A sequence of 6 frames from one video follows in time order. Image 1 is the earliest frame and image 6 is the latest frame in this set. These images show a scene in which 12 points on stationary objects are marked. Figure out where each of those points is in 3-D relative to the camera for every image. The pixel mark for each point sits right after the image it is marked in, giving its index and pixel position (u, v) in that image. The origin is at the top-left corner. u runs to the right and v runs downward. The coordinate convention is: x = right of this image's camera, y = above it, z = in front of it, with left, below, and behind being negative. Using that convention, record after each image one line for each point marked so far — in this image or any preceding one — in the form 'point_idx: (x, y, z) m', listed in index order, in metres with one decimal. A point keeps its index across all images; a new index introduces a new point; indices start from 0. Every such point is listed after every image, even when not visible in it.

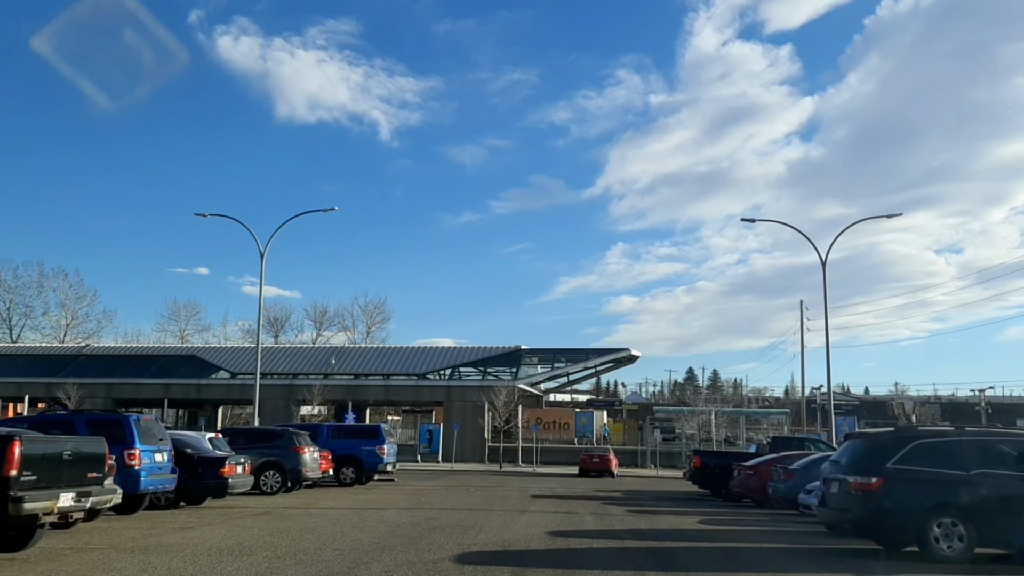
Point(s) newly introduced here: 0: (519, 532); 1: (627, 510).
0: (+0.1, -3.5, +13.4) m
1: (+2.3, -4.3, +18.6) m
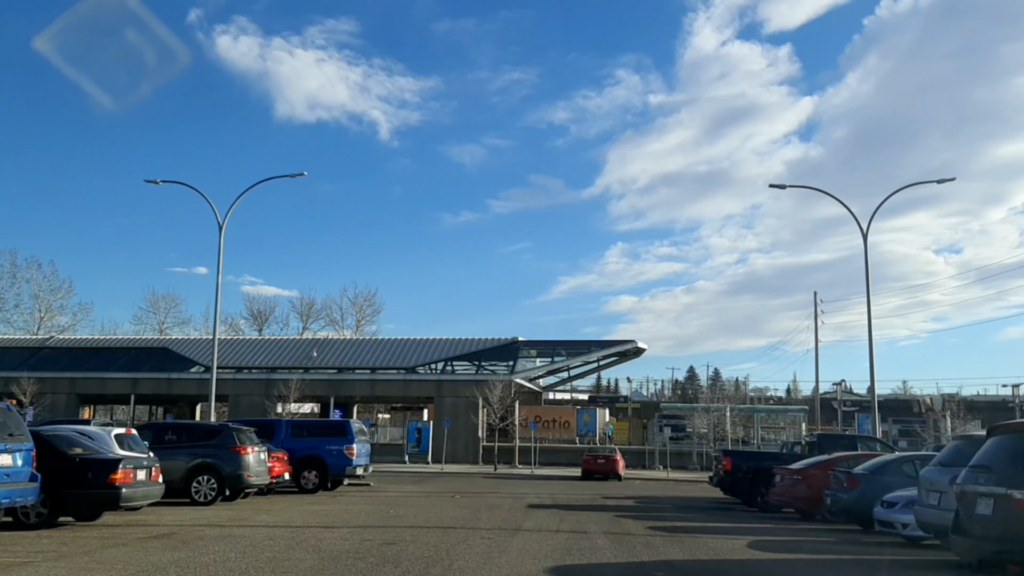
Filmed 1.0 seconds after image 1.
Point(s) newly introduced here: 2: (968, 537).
0: (-0.1, -2.8, +9.5) m
1: (+2.1, -3.7, +14.7) m
2: (+3.8, -2.1, +8.0) m
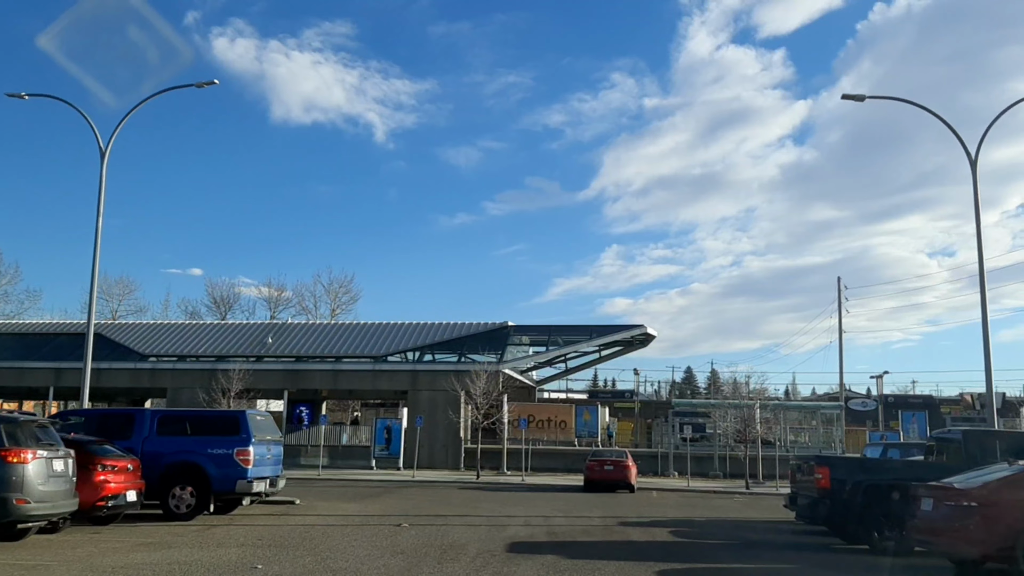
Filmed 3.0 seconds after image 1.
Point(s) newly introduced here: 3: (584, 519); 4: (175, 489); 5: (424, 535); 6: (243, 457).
0: (-0.4, -1.6, +2.3) m
1: (+1.8, -2.5, +7.5) m
2: (+3.5, -0.9, +0.9) m
3: (+1.3, -4.1, +17.0) m
4: (-5.0, -3.0, +14.1) m
5: (-1.2, -3.4, +13.1) m
6: (-4.0, -2.5, +14.3) m
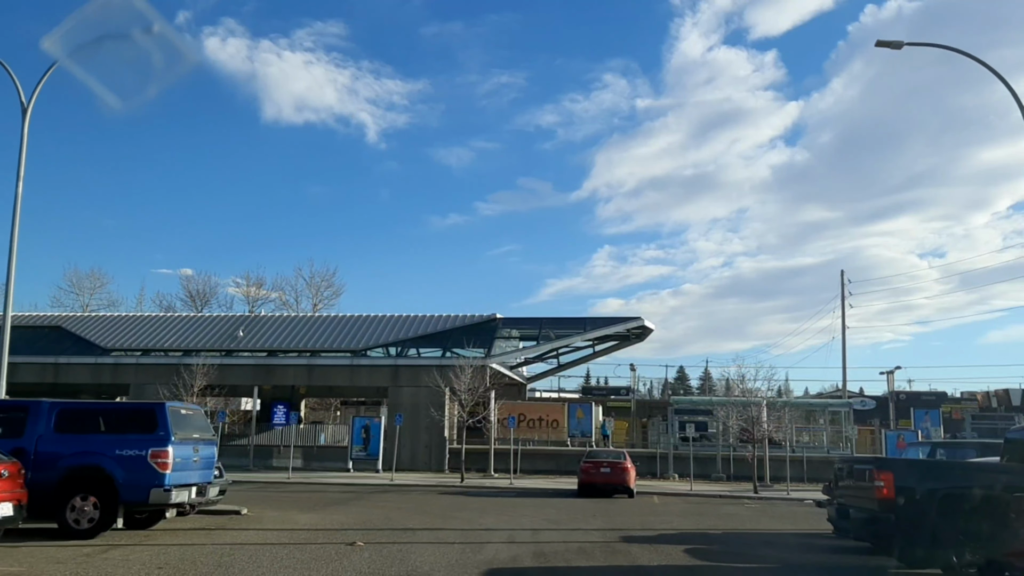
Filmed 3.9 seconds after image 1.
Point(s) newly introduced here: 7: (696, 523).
0: (-0.5, -1.2, -0.3) m
1: (+1.6, -2.1, +4.9) m
2: (+3.4, -0.5, -1.7) m
3: (+1.0, -3.7, +14.3) m
4: (-5.3, -2.5, +11.4) m
5: (-1.5, -2.9, +10.4) m
6: (-4.3, -2.1, +11.6) m
7: (+3.4, -4.3, +17.5) m
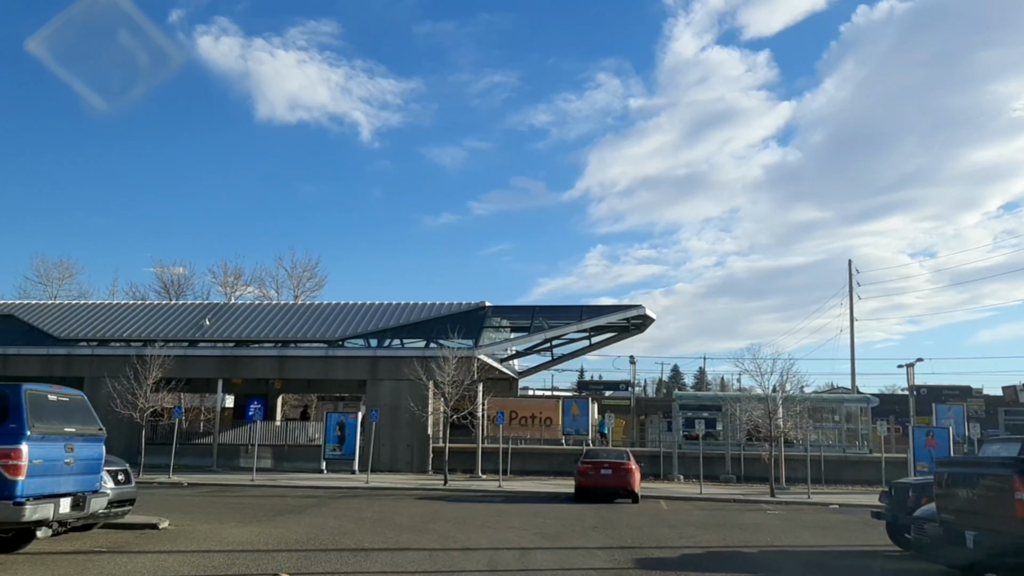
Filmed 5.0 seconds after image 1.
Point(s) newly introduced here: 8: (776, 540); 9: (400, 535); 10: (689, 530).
0: (-0.6, -0.6, -3.4) m
1: (+1.5, -1.5, +1.8) m
2: (+3.3, +0.1, -4.8) m
3: (+0.8, -3.1, +11.2) m
4: (-5.4, -2.0, +8.3) m
5: (-1.6, -2.4, +7.3) m
6: (-4.5, -1.5, +8.5) m
7: (+3.1, -3.8, +14.5) m
8: (+4.0, -3.8, +14.5) m
9: (-1.6, -3.5, +13.5) m
10: (+2.9, -3.9, +15.6) m
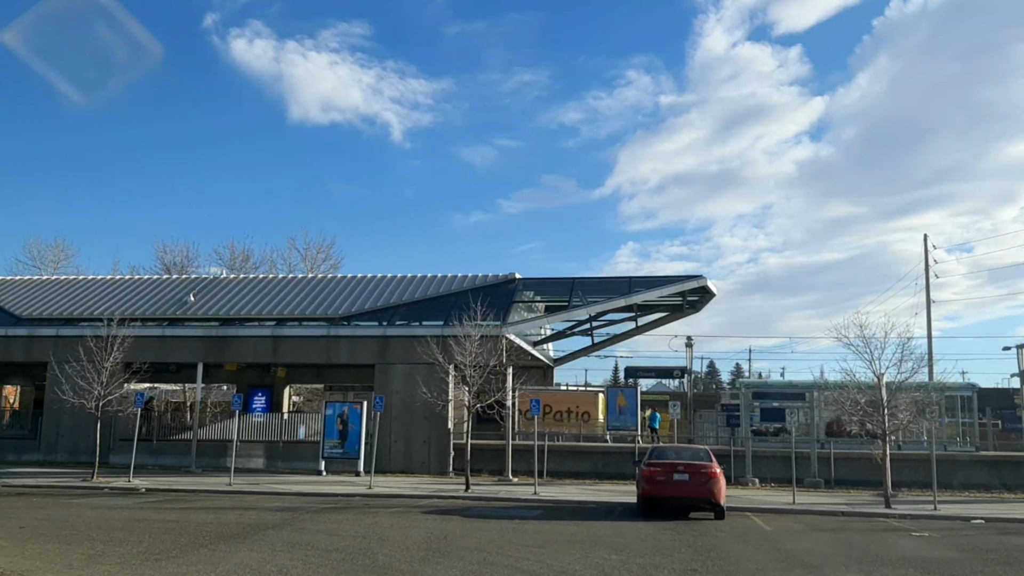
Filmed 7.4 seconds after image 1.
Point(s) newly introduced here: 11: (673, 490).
0: (-0.7, +0.3, -9.0) m
1: (+1.5, -0.6, -3.8) m
2: (+3.1, +1.0, -10.5) m
3: (+1.2, -2.1, +5.6) m
4: (-5.2, -1.0, +2.9) m
5: (-1.4, -1.4, +1.7) m
6: (-4.2, -0.6, +3.0) m
7: (+3.6, -2.8, +8.8) m
8: (+4.5, -2.8, +8.8) m
9: (-1.2, -2.5, +7.9) m
10: (+3.4, -2.9, +9.9) m
11: (+2.7, -3.3, +15.8) m
